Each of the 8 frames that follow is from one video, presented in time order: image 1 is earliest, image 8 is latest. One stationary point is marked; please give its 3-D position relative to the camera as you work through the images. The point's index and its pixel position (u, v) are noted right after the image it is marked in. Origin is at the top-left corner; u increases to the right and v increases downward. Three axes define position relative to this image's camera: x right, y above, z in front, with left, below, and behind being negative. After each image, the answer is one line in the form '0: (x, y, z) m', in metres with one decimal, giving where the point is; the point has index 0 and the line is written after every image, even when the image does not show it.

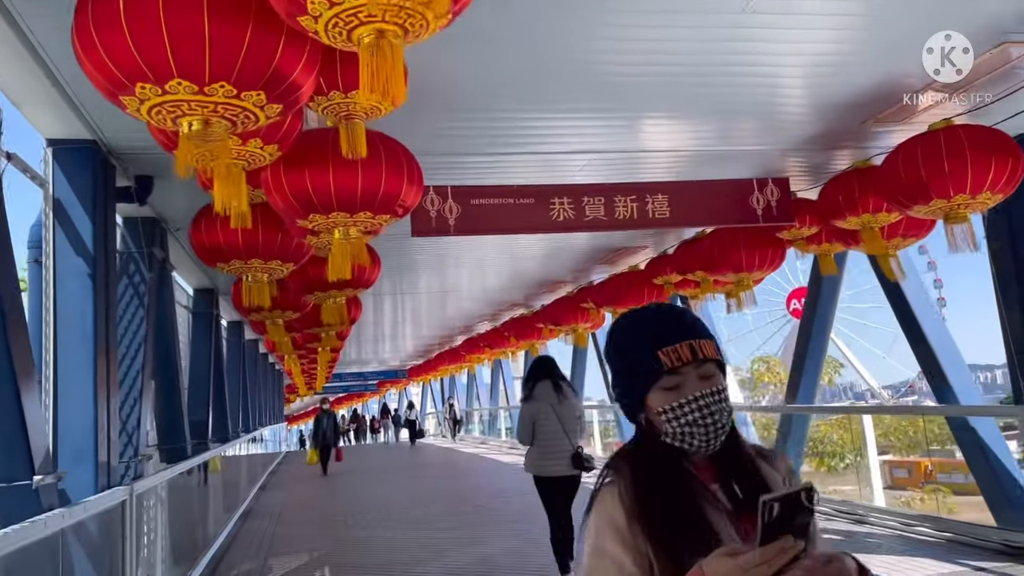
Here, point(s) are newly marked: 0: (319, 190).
0: (-0.8, +0.4, +3.4) m
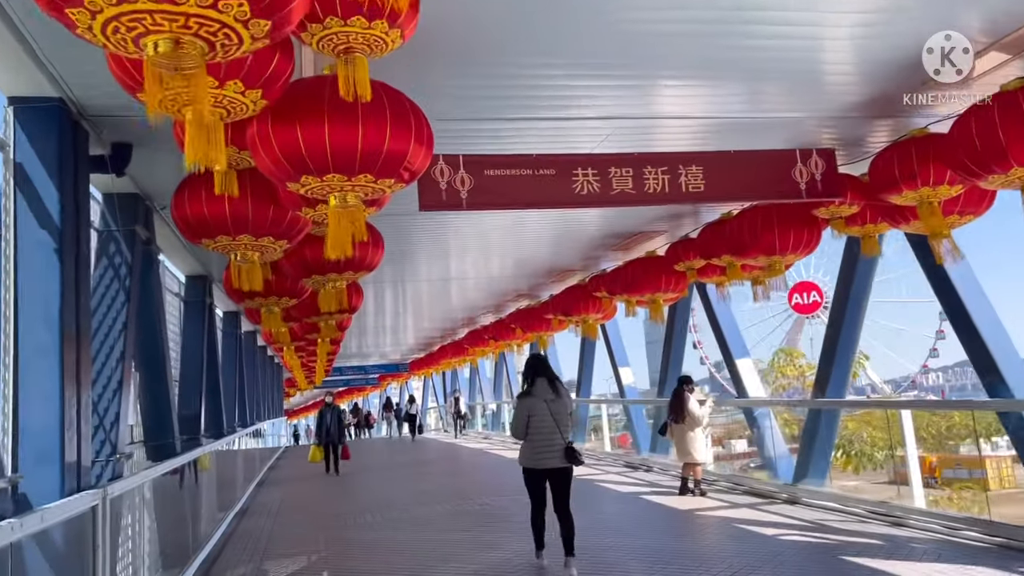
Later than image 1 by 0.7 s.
0: (-0.7, +0.5, +2.9) m
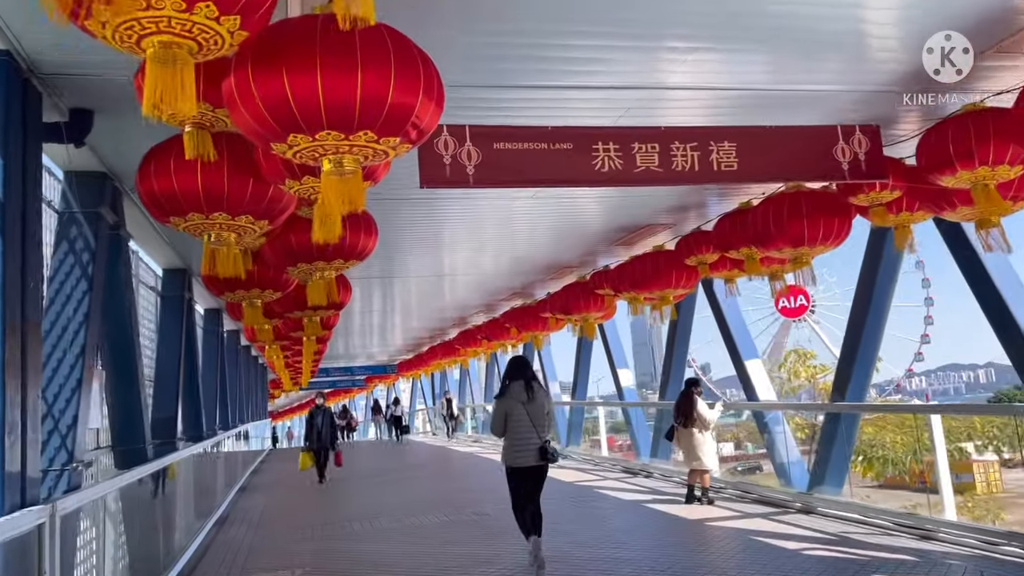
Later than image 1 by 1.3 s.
0: (-0.6, +0.6, +2.5) m
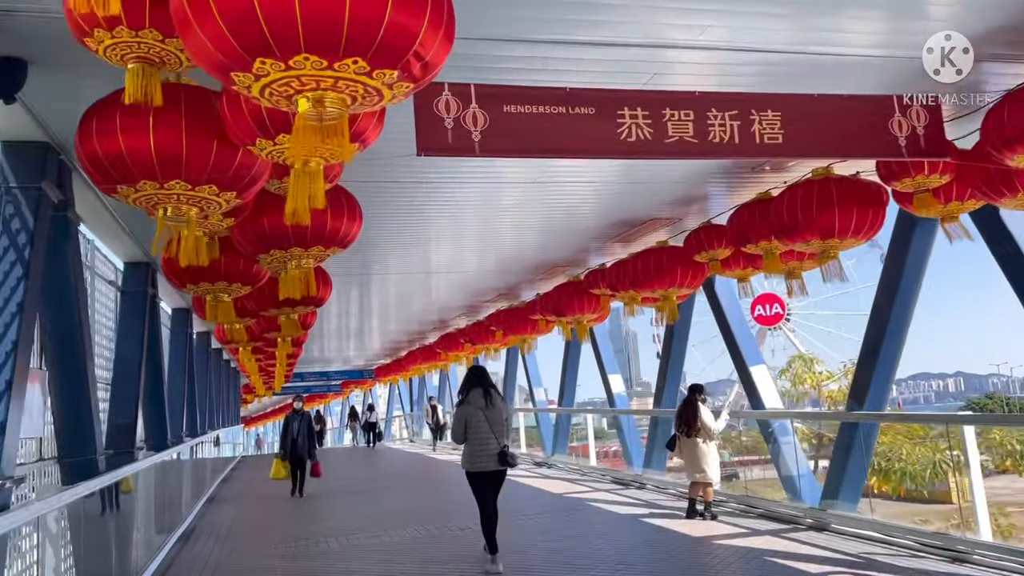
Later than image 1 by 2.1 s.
0: (-0.5, +0.6, +1.9) m
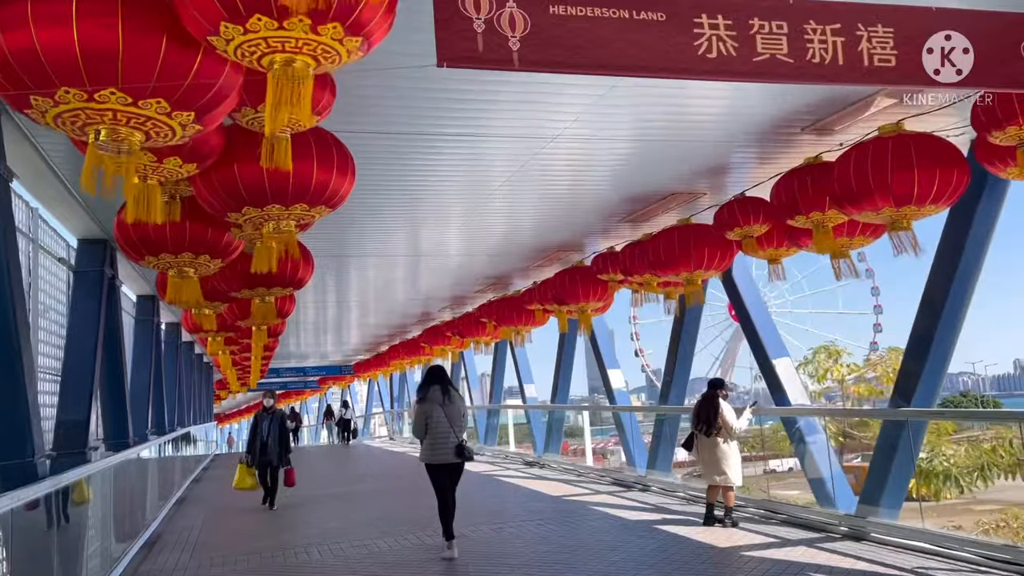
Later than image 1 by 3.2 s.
0: (-0.4, +0.8, +1.1) m
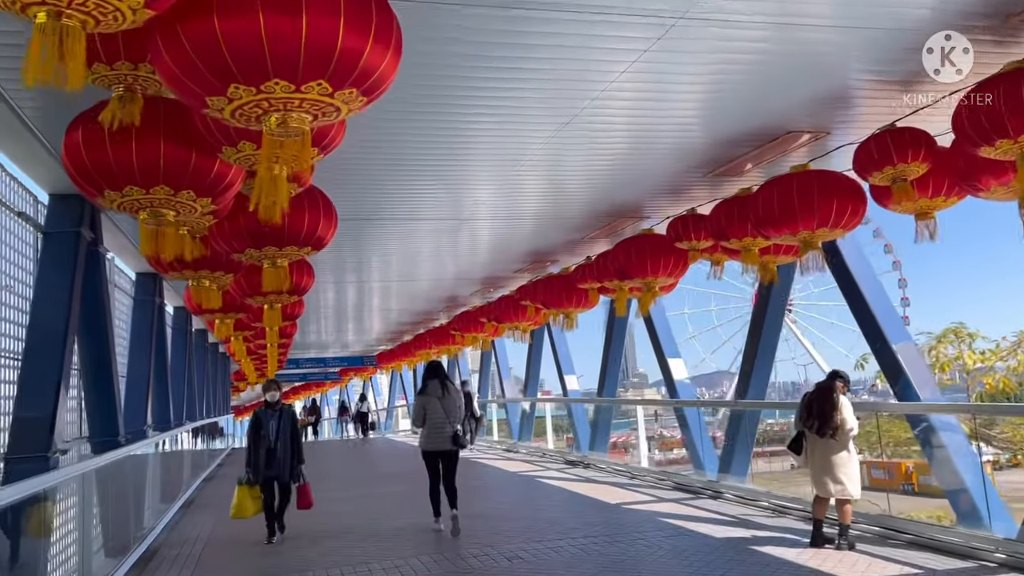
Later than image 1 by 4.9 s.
0: (-0.1, +0.9, -0.1) m
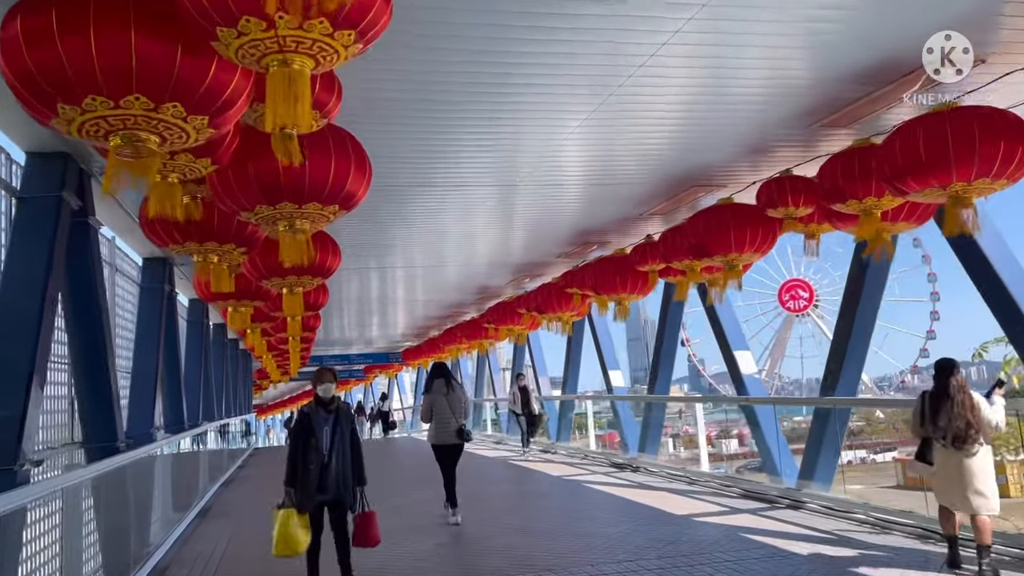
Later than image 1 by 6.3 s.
0: (+0.2, +1.1, -1.1) m
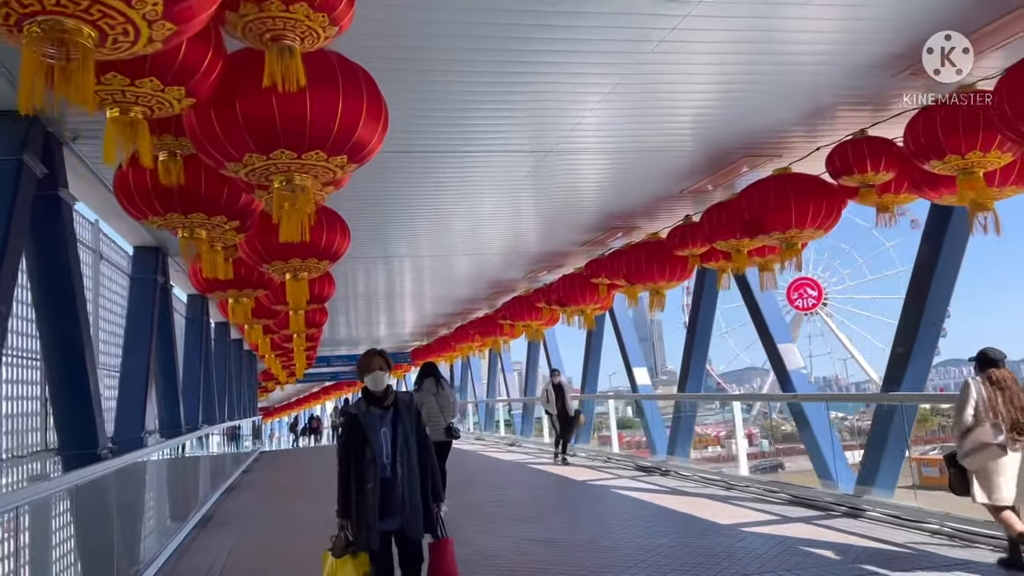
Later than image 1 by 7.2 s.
0: (+0.3, +1.2, -1.8) m
